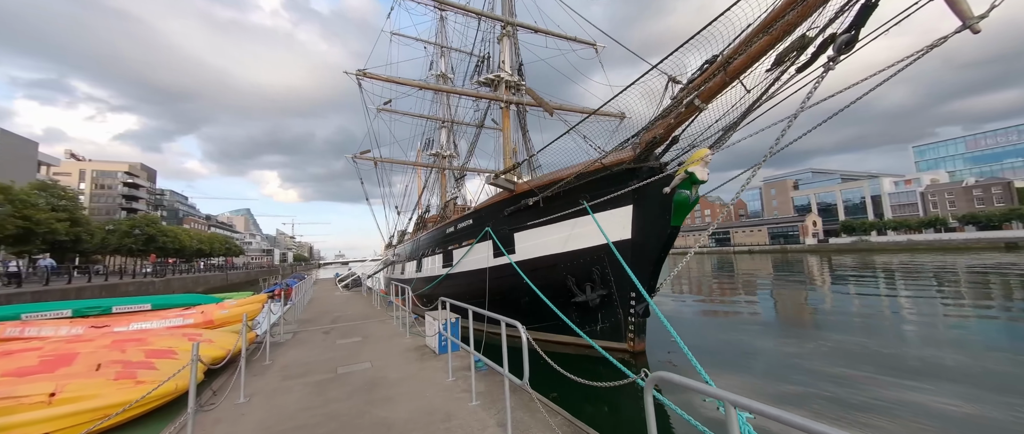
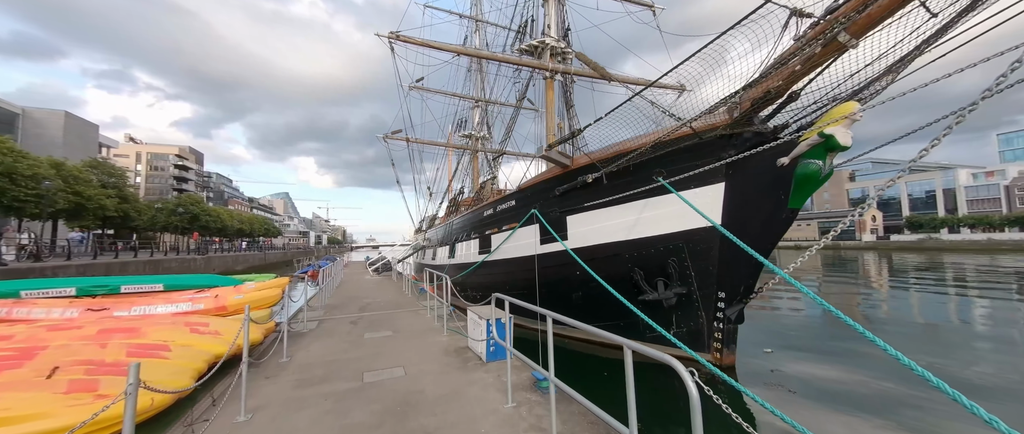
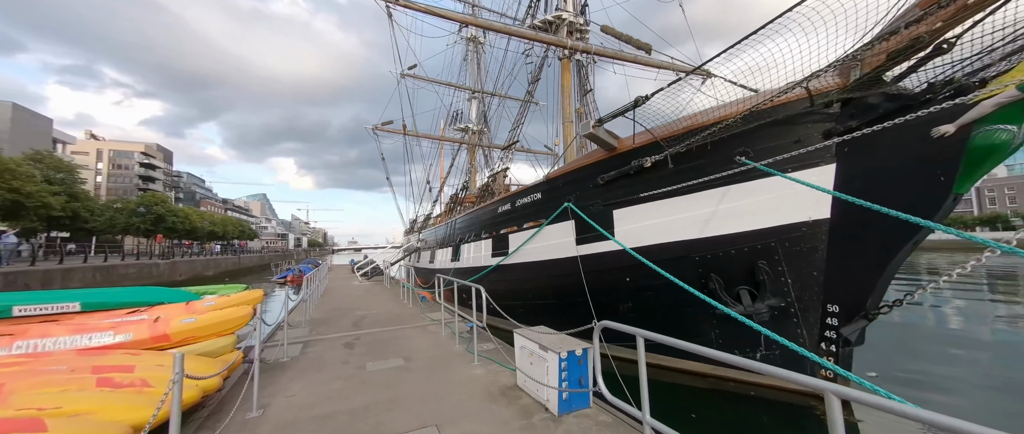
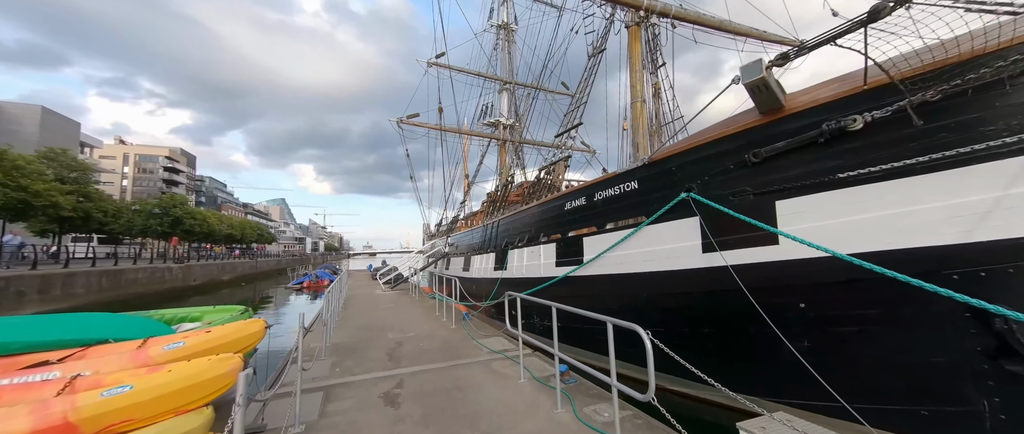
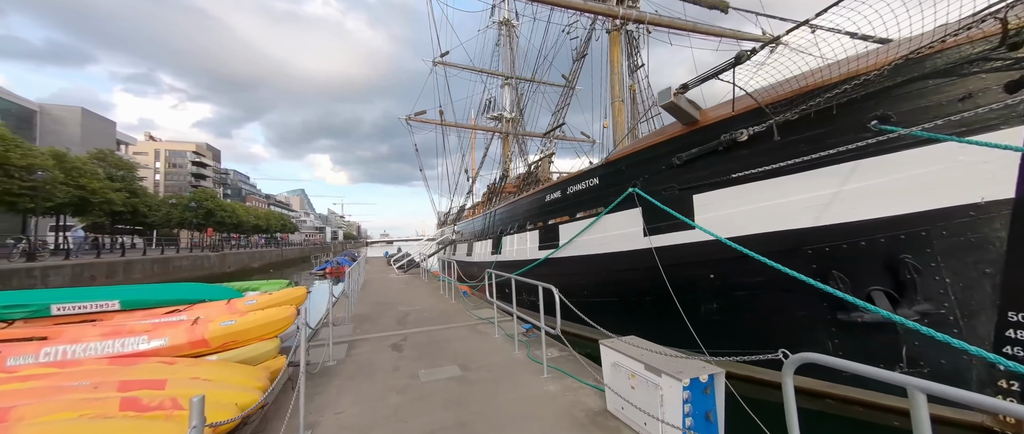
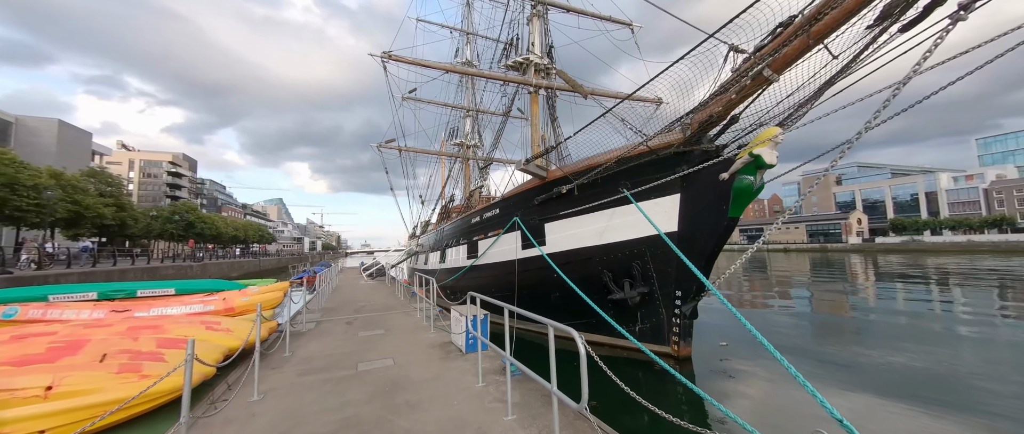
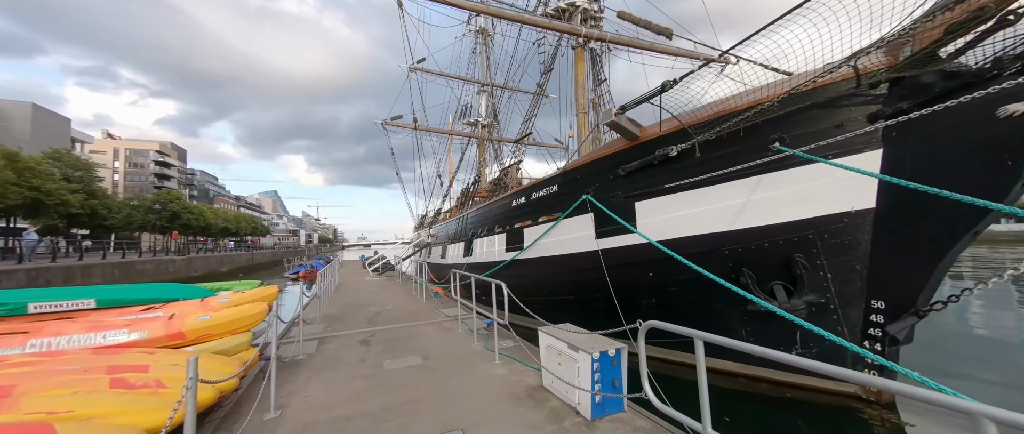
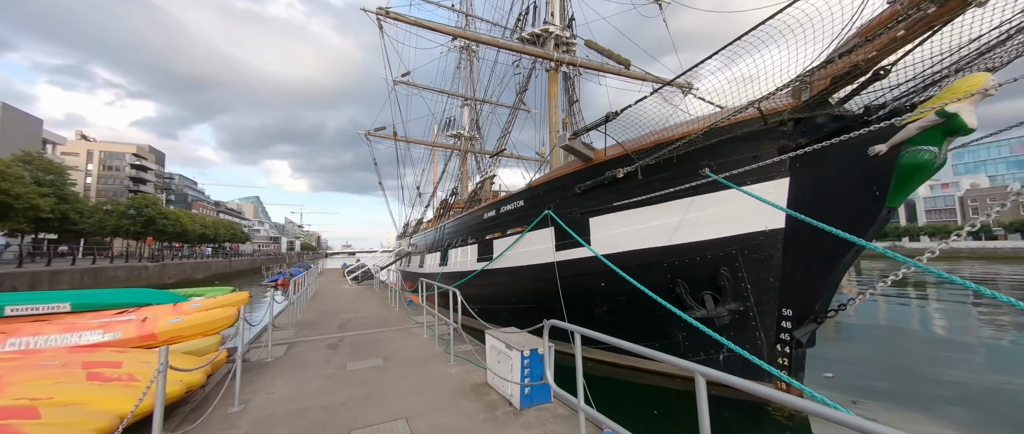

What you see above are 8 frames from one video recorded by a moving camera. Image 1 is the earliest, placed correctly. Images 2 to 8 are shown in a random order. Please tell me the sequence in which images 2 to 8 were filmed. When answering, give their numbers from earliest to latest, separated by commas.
6, 2, 8, 3, 7, 5, 4
